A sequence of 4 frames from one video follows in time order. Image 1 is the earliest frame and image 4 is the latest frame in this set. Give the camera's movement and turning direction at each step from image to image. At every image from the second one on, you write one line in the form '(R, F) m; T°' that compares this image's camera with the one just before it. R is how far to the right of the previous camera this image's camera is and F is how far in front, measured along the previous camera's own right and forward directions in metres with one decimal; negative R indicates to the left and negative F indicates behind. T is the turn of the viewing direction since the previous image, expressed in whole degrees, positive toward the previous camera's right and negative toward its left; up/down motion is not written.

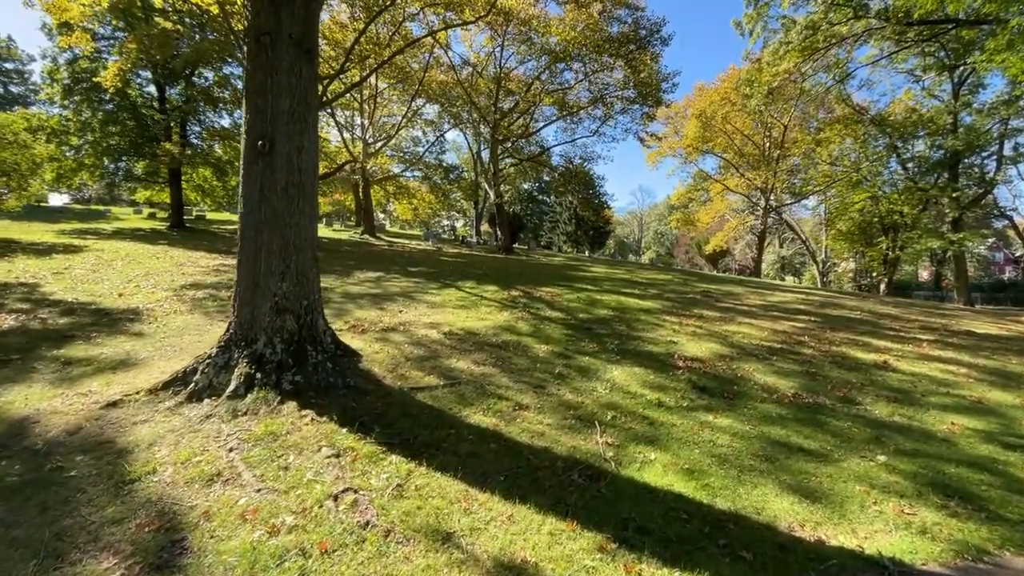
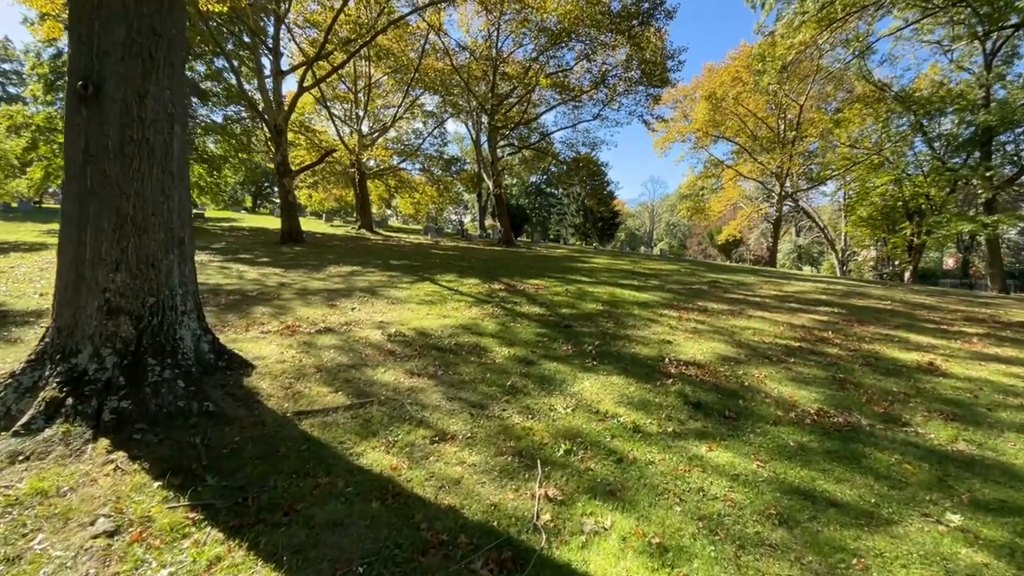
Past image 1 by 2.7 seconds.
(+0.7, +1.2) m; -2°
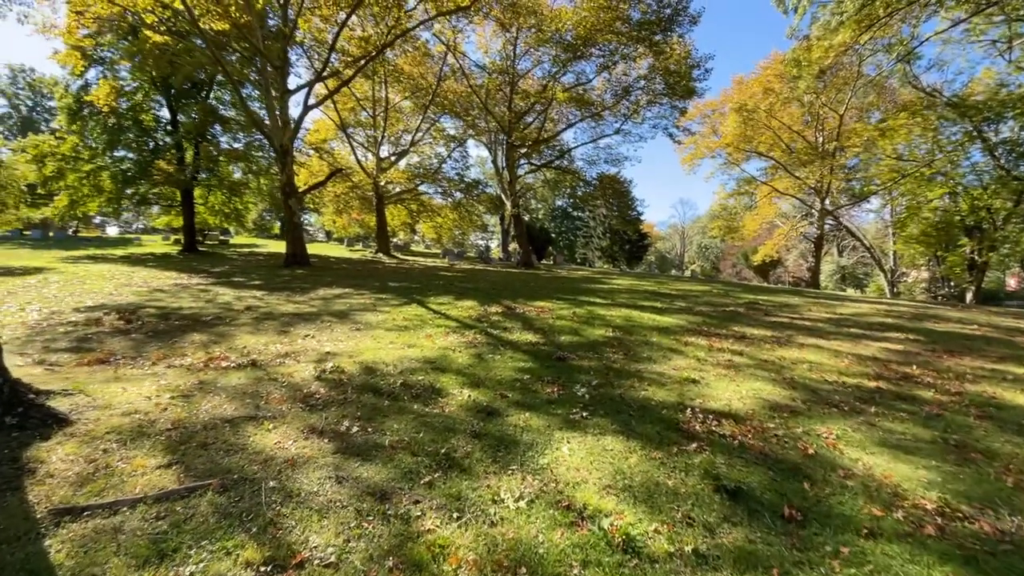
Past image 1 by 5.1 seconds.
(+0.6, +1.4) m; -4°
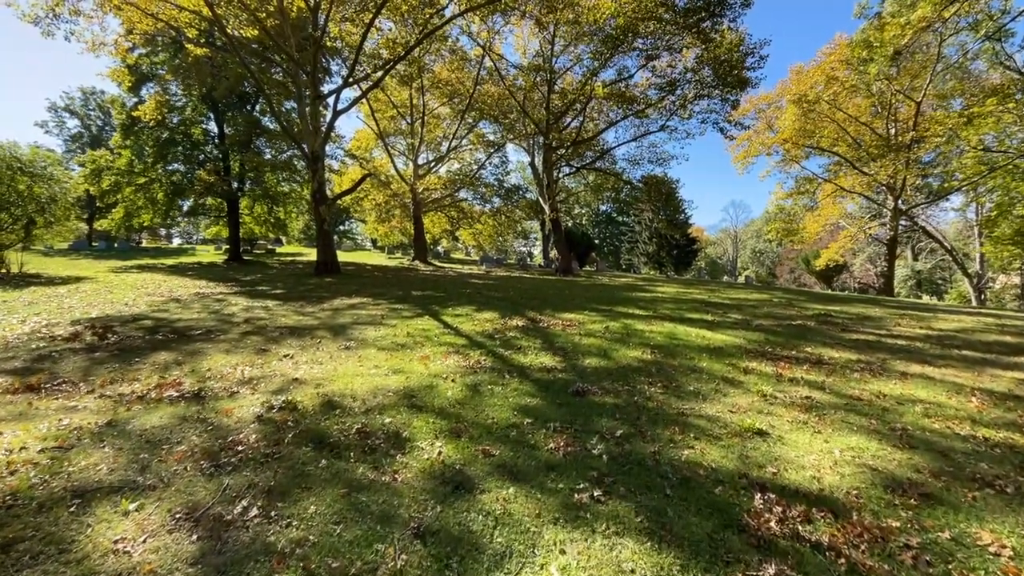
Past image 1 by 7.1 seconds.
(+0.3, +1.1) m; -5°
